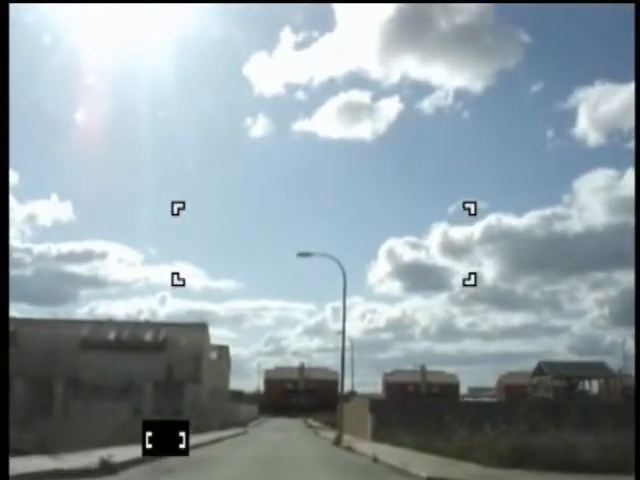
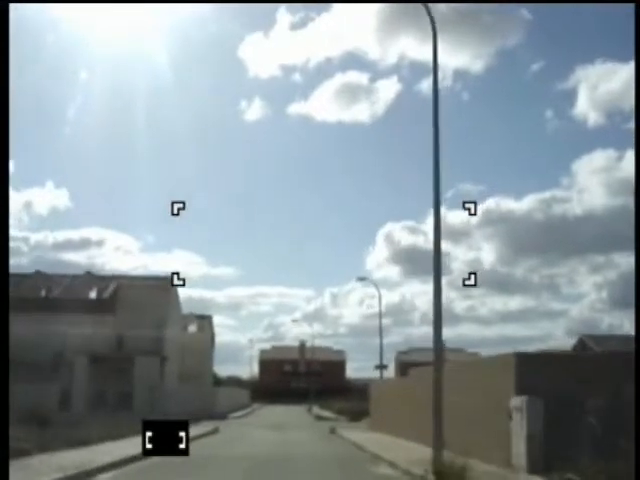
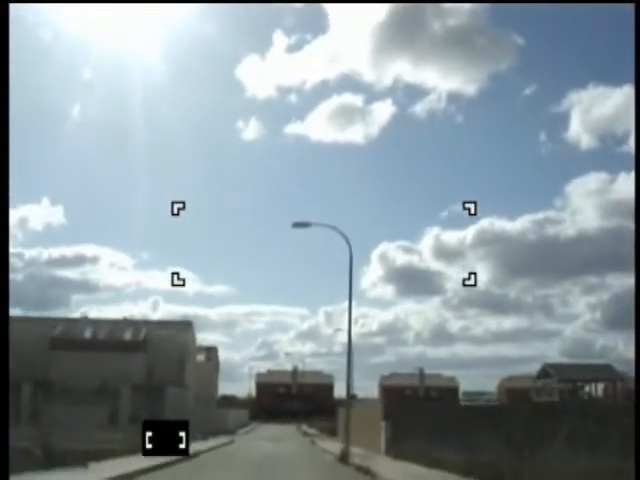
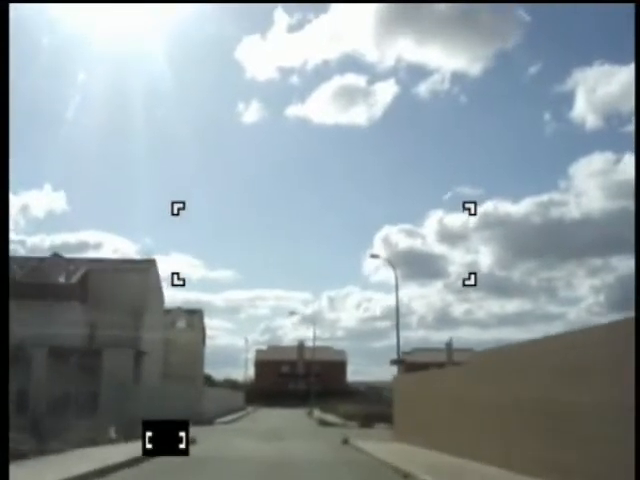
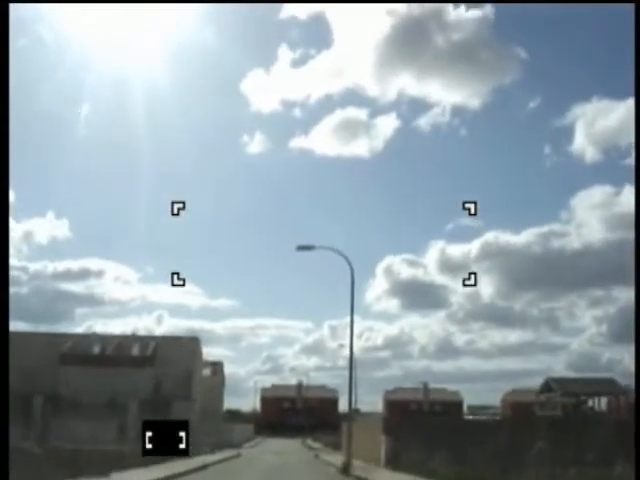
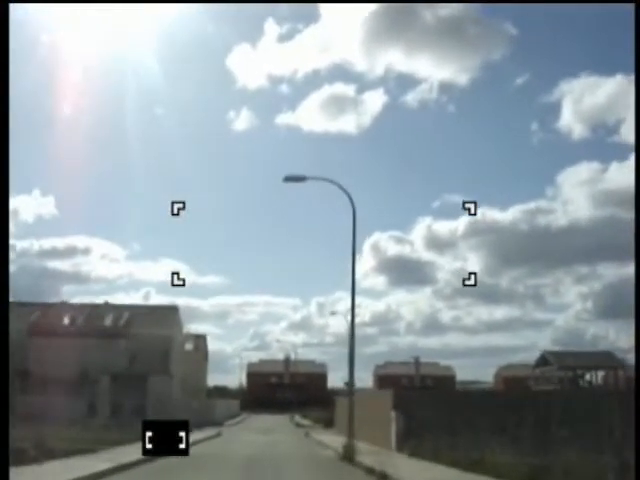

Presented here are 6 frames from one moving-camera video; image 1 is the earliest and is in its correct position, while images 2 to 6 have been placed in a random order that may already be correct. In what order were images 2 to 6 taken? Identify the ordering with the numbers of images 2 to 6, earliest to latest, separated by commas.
5, 3, 6, 2, 4
